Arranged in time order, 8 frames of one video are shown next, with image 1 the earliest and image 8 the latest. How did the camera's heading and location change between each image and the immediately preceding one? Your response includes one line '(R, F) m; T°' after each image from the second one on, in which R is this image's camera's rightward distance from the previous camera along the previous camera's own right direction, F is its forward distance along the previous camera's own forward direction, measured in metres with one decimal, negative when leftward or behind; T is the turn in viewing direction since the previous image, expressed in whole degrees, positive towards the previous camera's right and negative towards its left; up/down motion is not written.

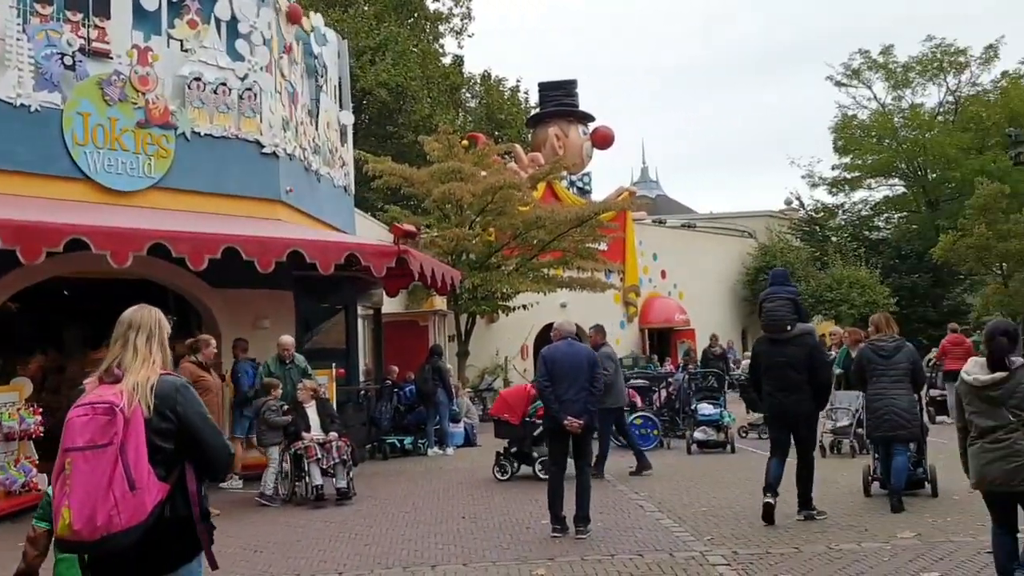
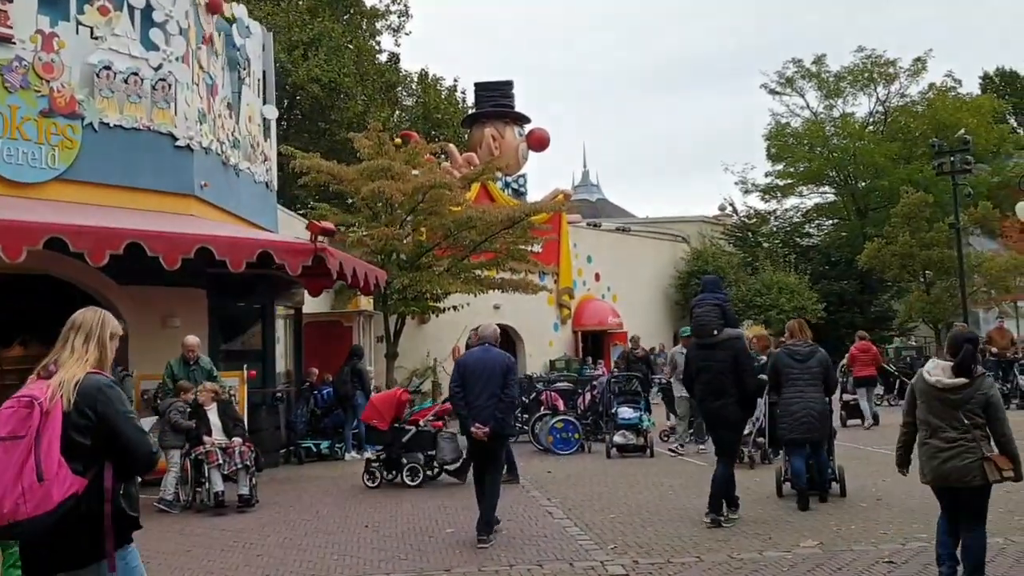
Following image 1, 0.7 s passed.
(+0.3, +0.2) m; +3°
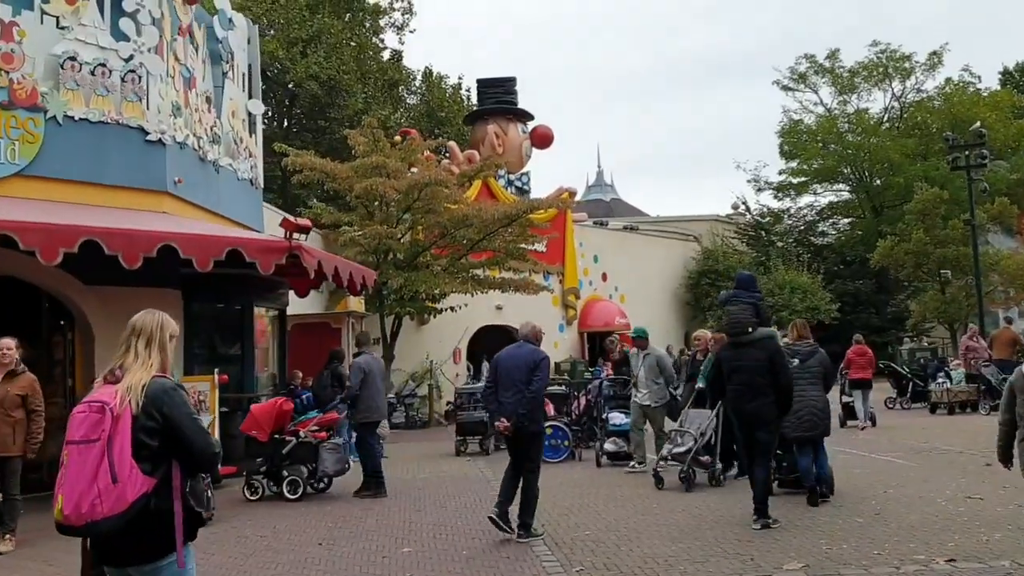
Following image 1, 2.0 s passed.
(+0.4, +0.6) m; -1°
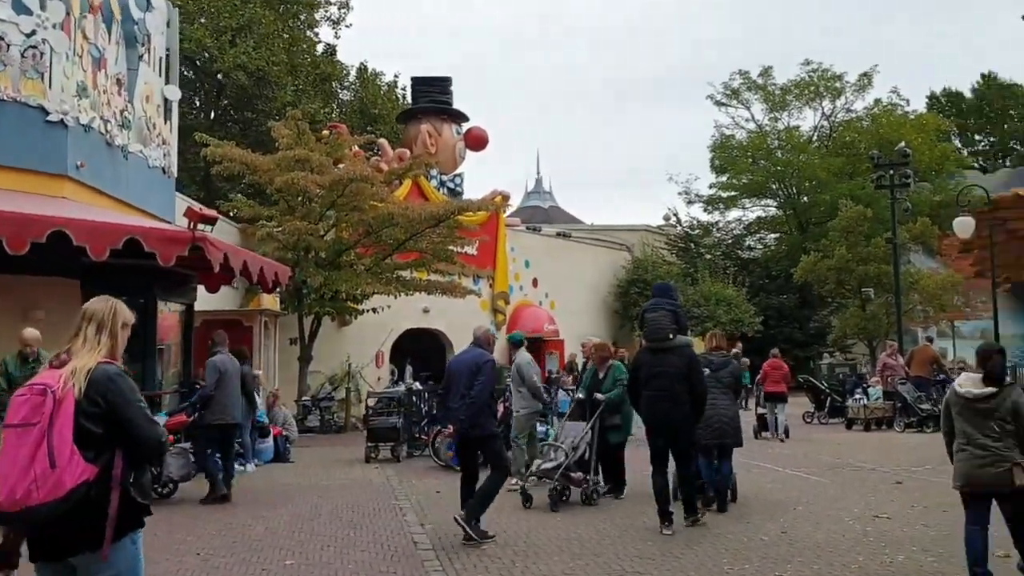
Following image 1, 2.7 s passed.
(+0.3, +0.3) m; +4°
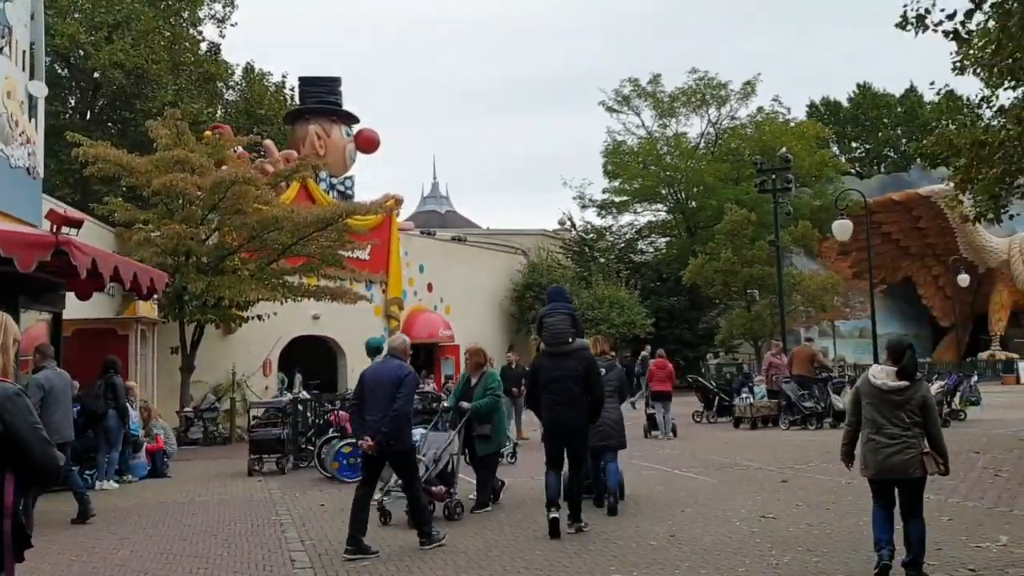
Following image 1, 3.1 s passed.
(+0.1, +0.2) m; +6°
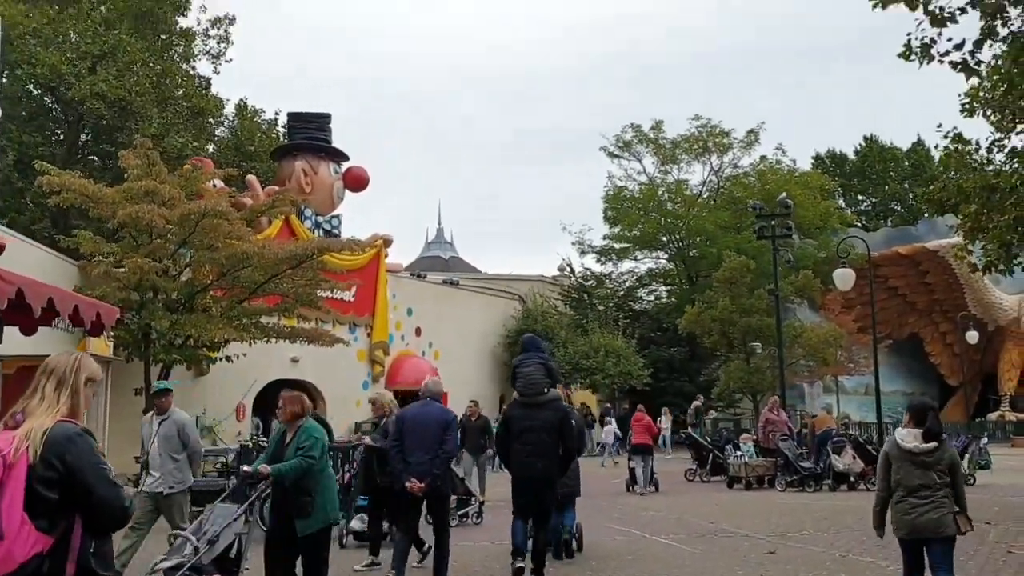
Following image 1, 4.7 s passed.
(+0.5, +1.0) m; 0°
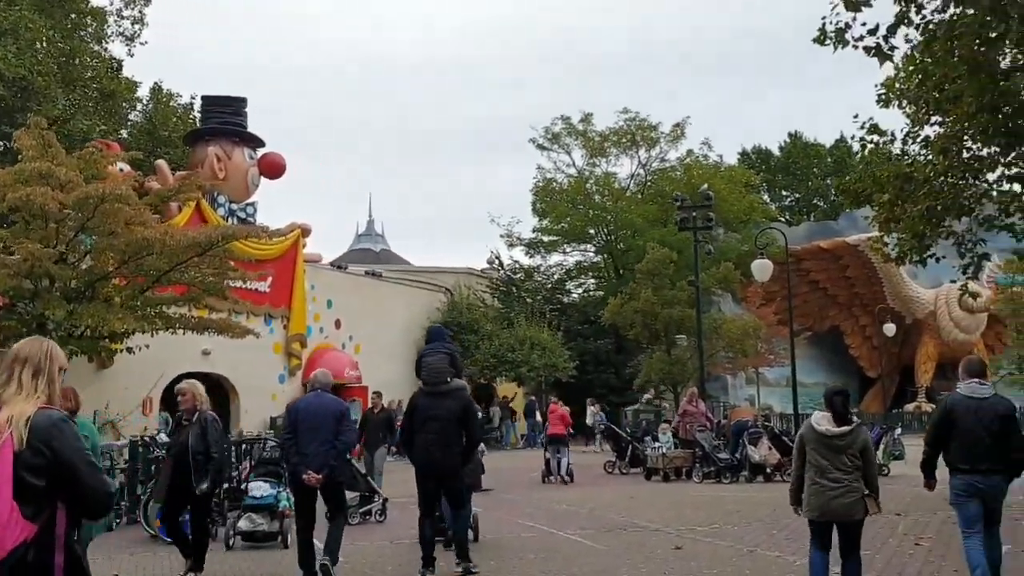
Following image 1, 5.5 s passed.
(+0.3, +0.4) m; +4°
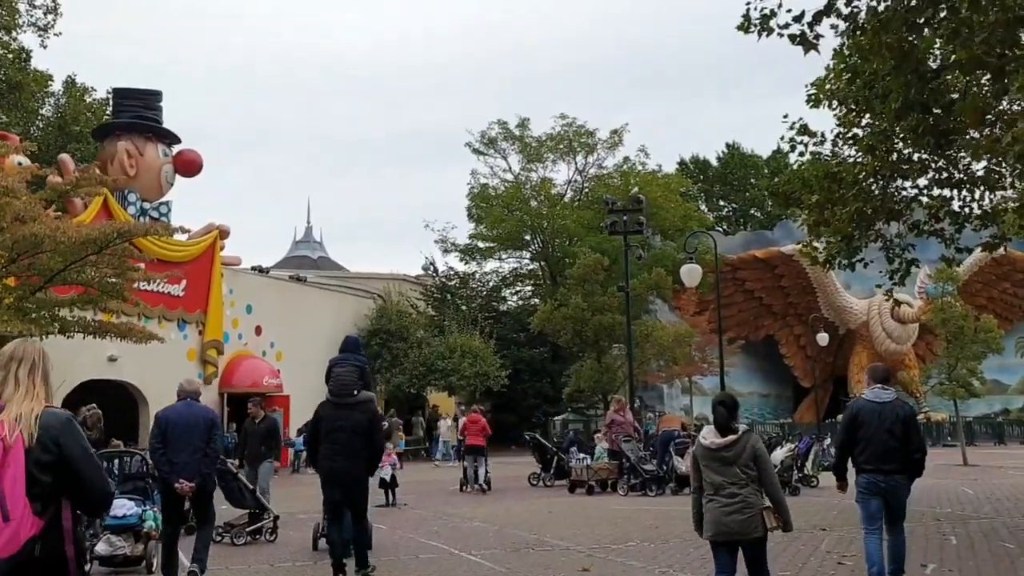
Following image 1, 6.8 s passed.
(+0.4, +0.8) m; +3°
